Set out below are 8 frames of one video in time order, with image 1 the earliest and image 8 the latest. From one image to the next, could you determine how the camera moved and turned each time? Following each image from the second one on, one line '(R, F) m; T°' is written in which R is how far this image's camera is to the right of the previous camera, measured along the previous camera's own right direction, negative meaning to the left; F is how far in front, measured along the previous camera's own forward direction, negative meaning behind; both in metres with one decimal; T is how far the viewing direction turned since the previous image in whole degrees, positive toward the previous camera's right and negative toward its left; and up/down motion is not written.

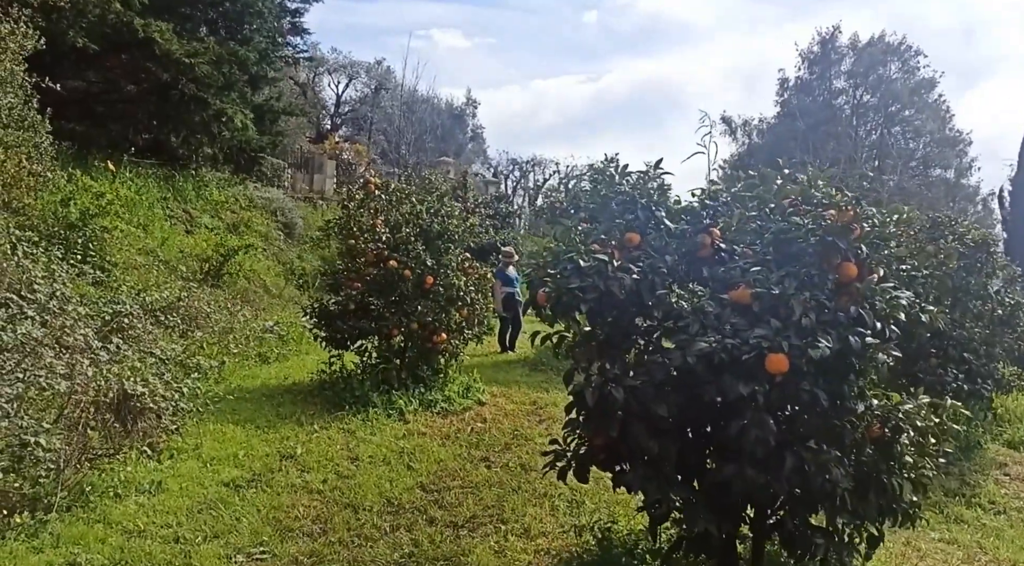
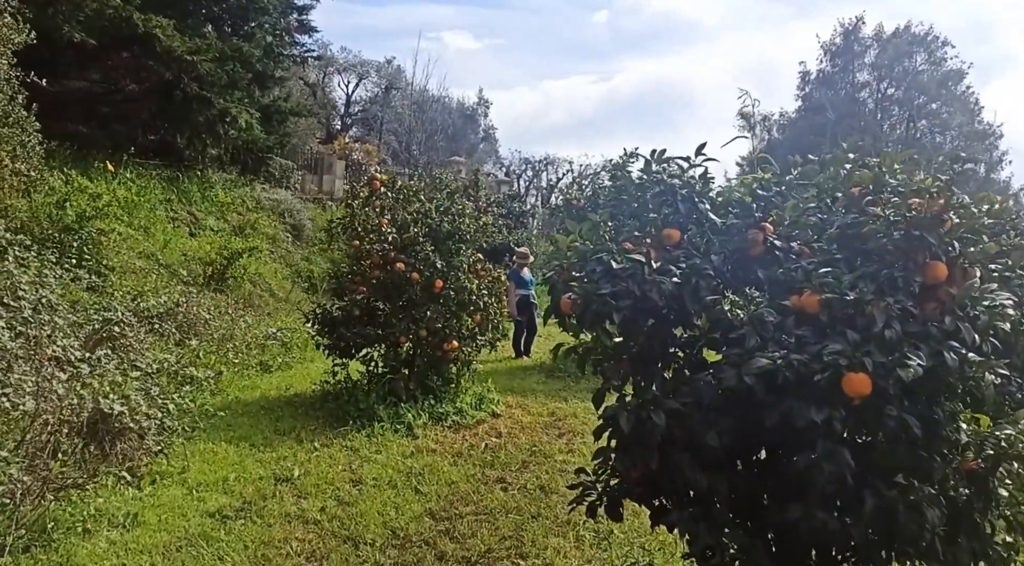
(0.0, +0.4) m; -1°
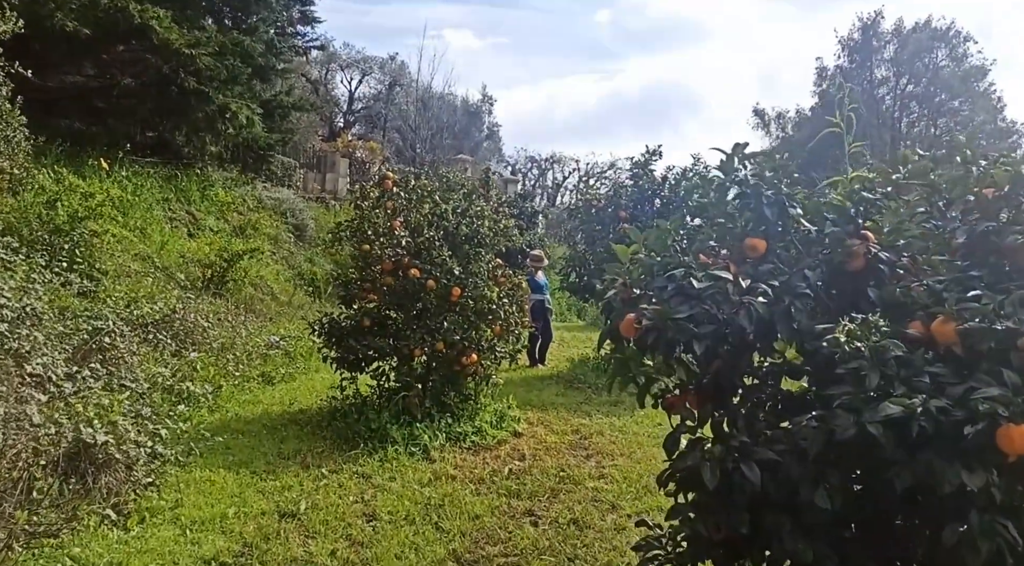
(-0.1, +0.4) m; 0°
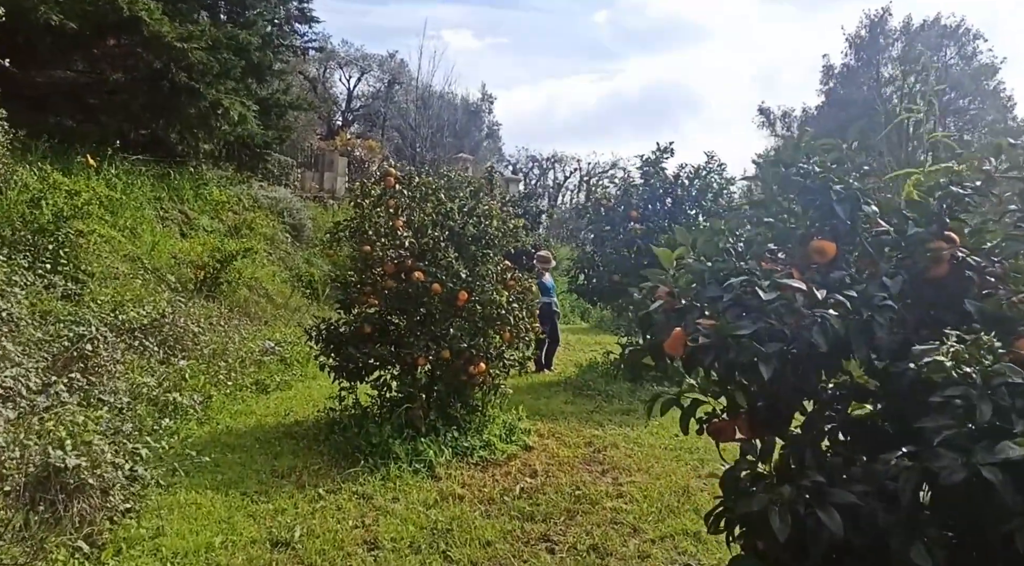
(-0.1, +0.3) m; 0°
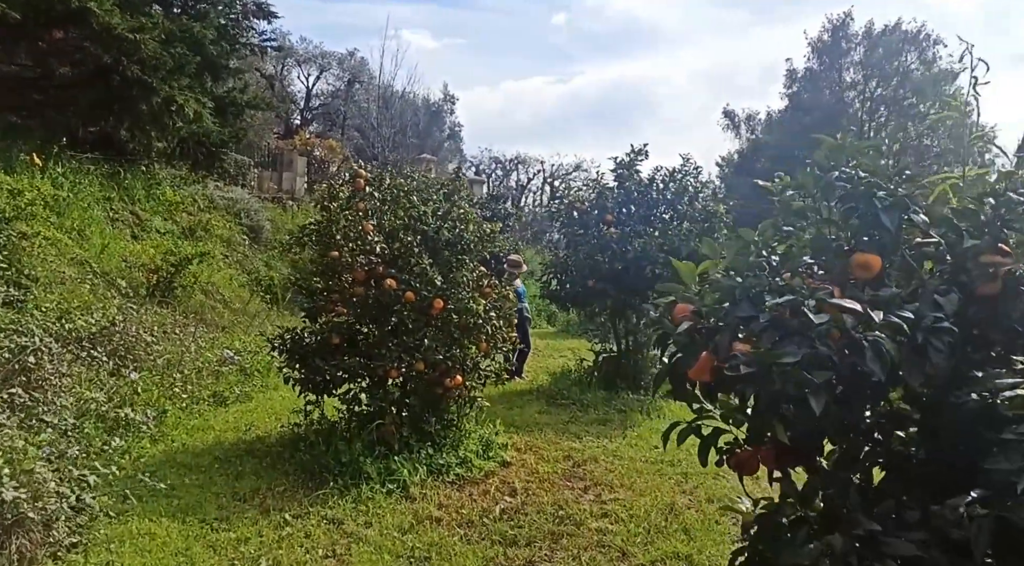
(-0.1, +0.2) m; +3°
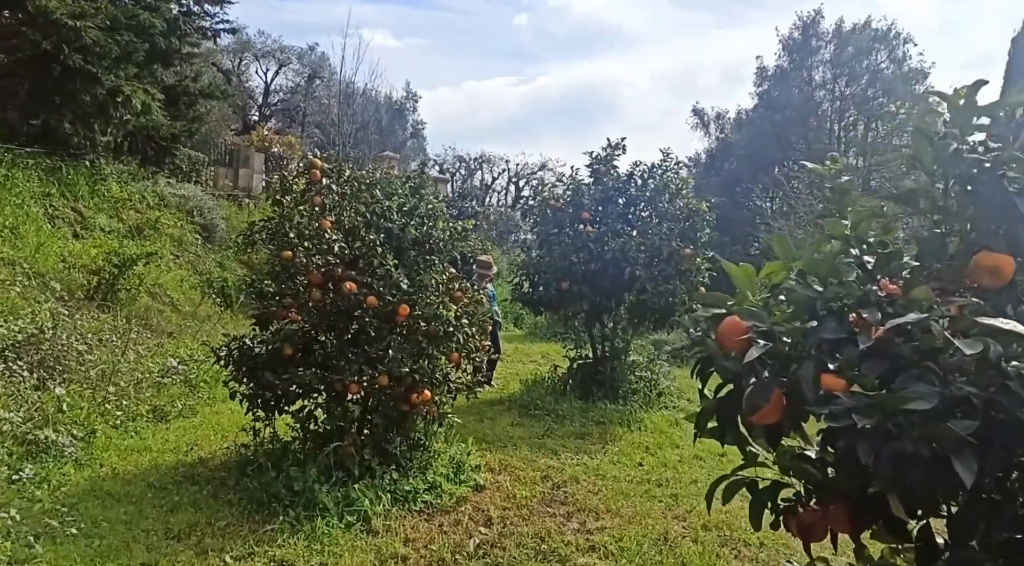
(-0.1, +0.4) m; +3°
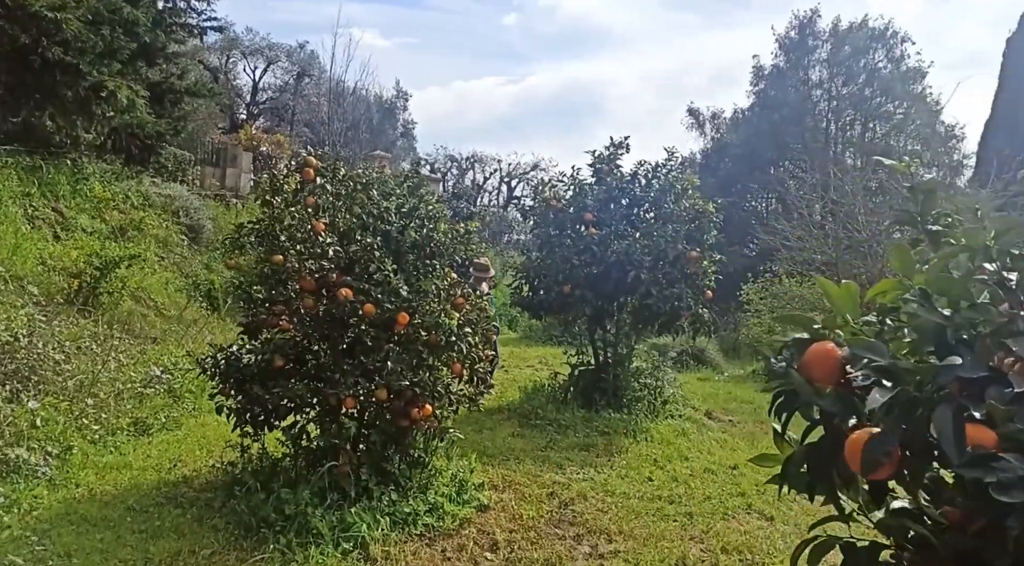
(-0.1, +0.2) m; +1°
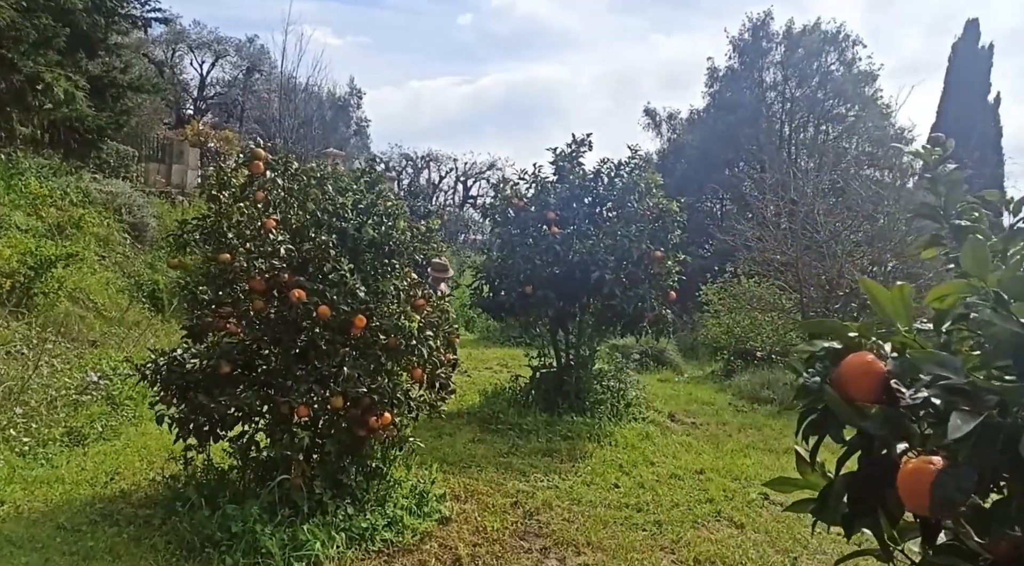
(0.0, +0.2) m; +4°
